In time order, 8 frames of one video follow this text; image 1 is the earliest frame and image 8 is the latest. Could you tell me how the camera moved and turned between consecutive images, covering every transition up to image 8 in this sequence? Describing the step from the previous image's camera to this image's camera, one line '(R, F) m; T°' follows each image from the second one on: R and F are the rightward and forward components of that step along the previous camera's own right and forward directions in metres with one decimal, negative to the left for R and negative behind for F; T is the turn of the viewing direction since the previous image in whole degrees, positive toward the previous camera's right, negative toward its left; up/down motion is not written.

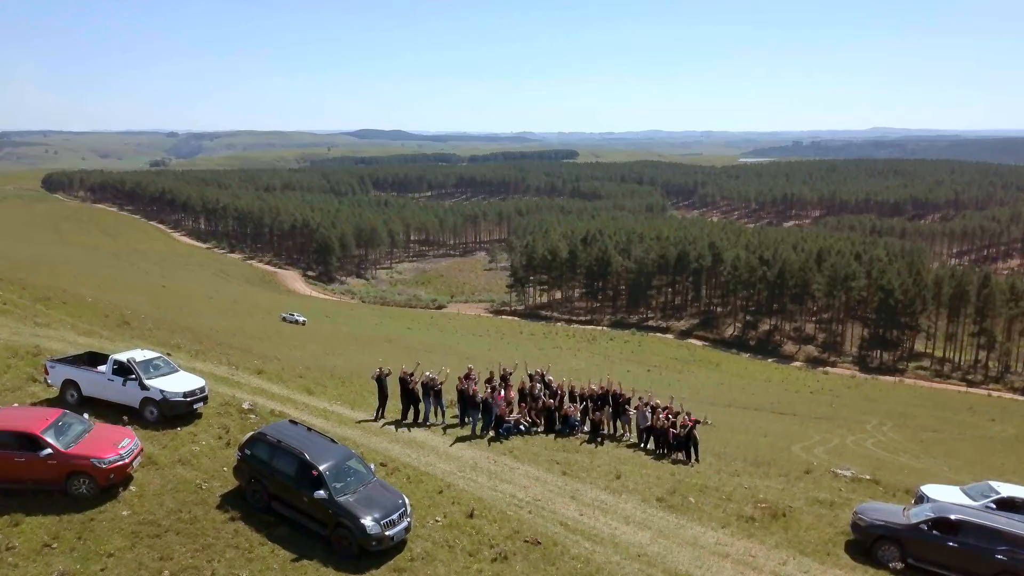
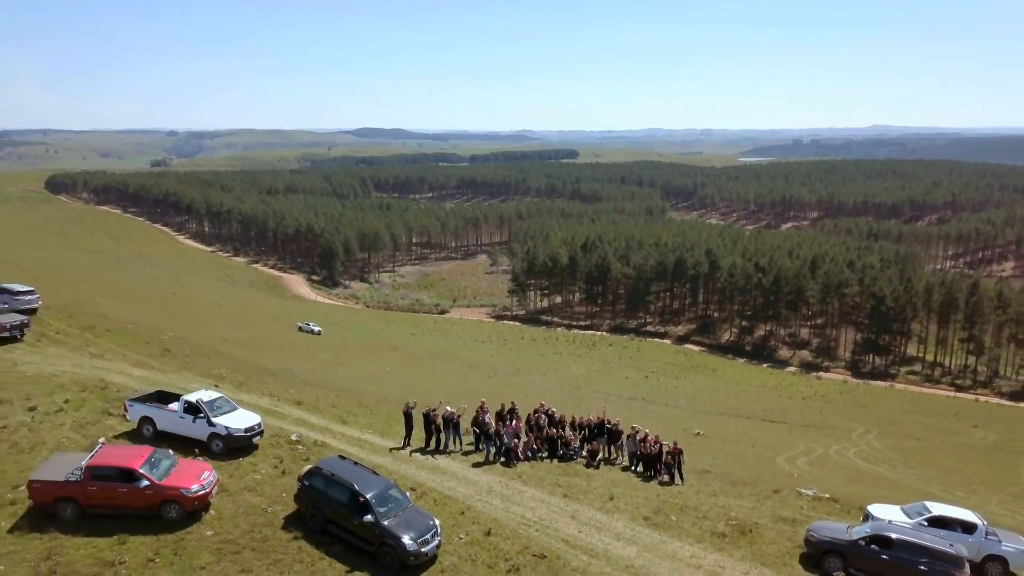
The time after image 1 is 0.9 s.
(-0.1, -1.4) m; 0°
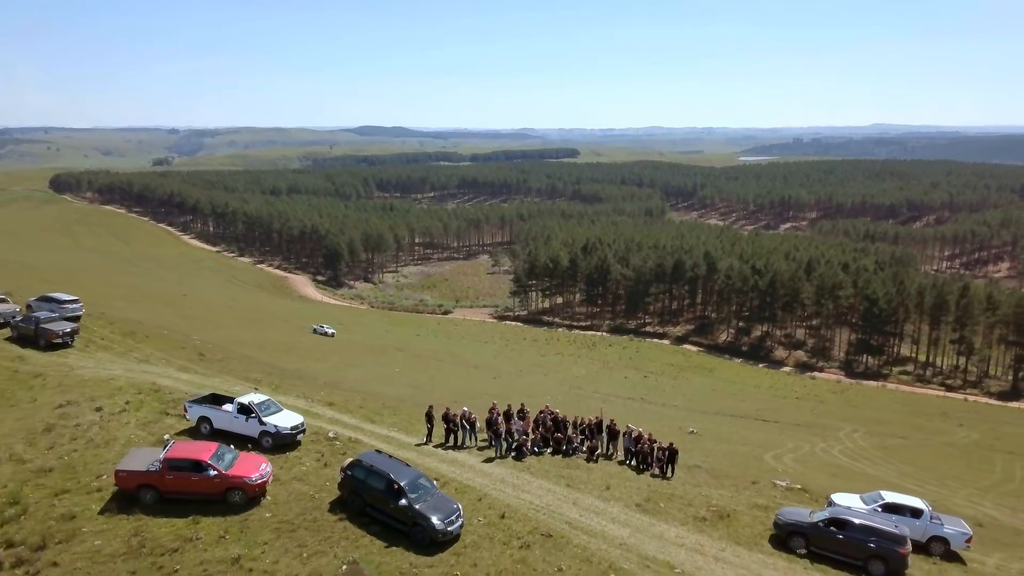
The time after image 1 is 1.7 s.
(-0.1, -1.4) m; 0°
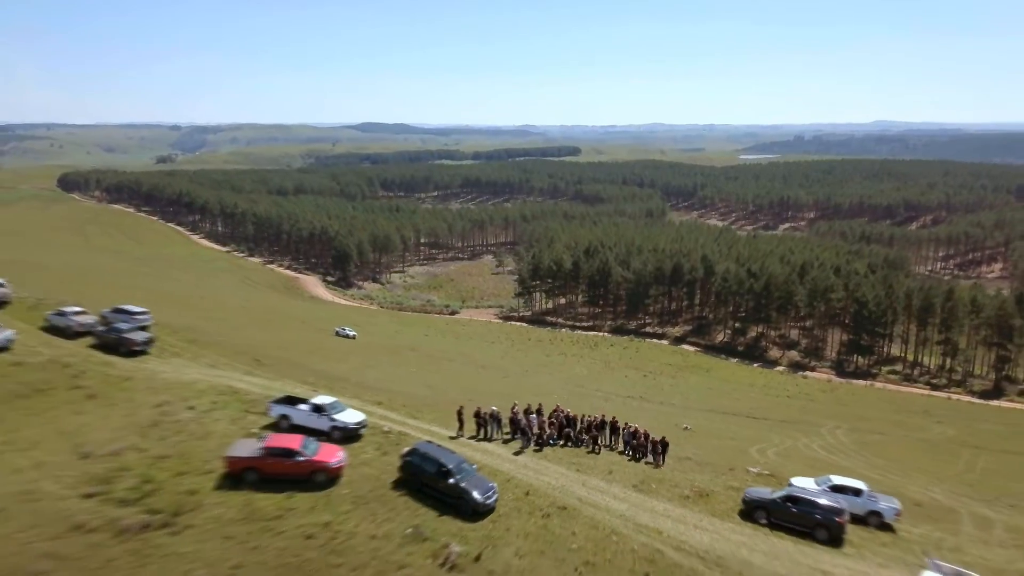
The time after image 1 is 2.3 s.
(-0.3, -2.5) m; 0°
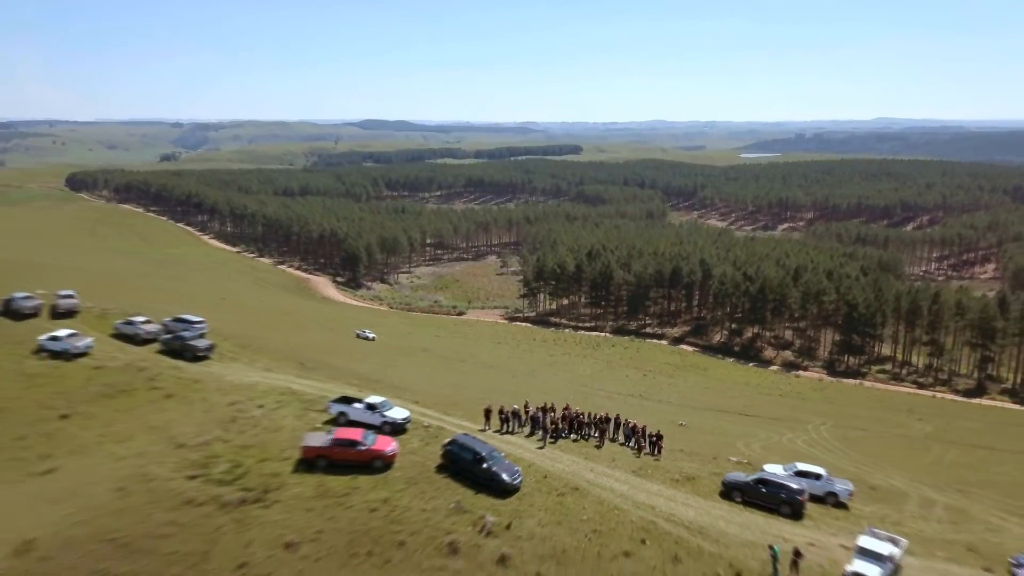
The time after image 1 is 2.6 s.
(-0.4, -2.6) m; 0°
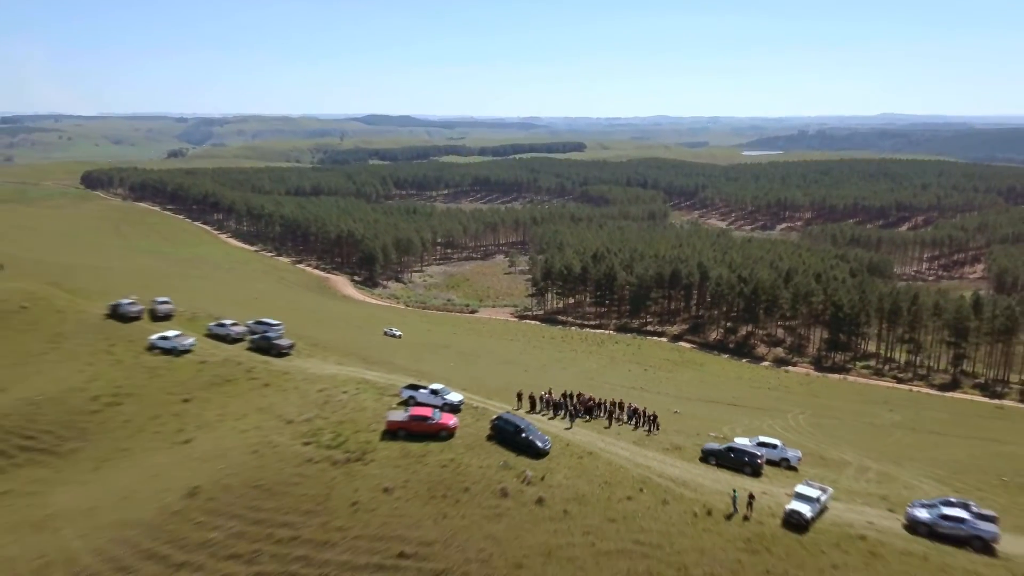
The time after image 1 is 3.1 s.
(-0.7, -4.7) m; 0°
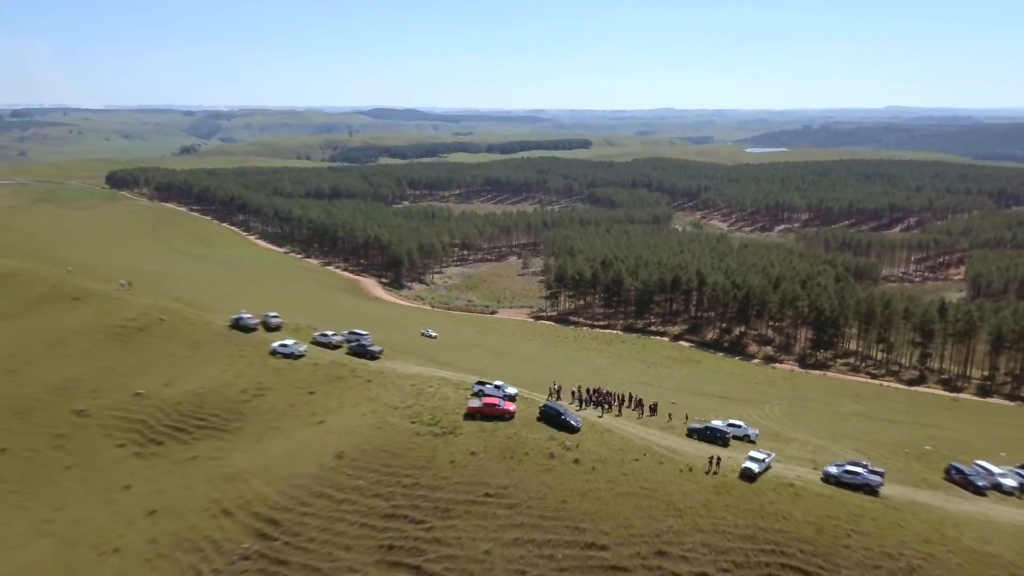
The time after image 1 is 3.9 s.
(-1.4, -8.2) m; 0°
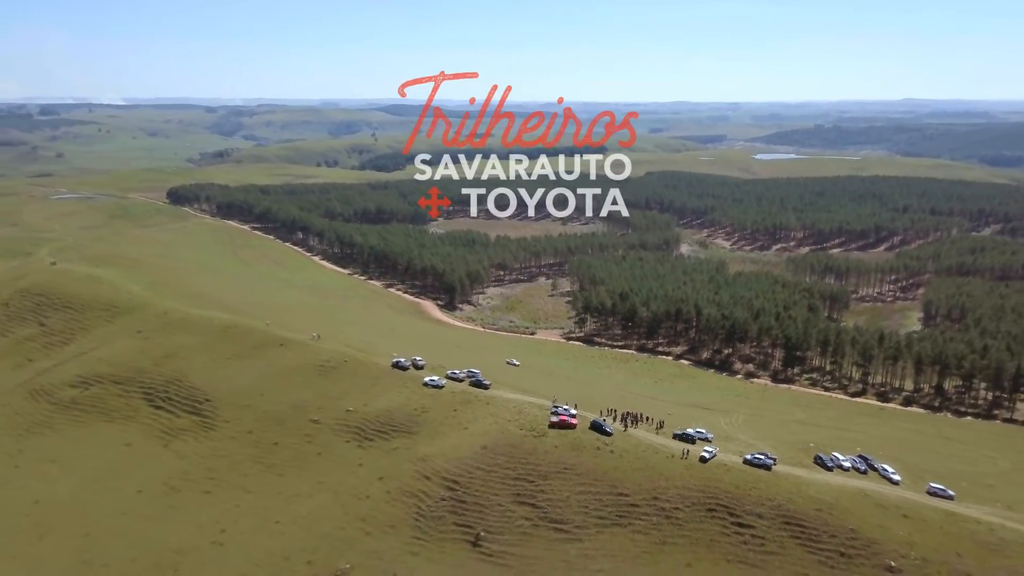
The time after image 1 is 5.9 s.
(-3.2, -21.9) m; -1°
